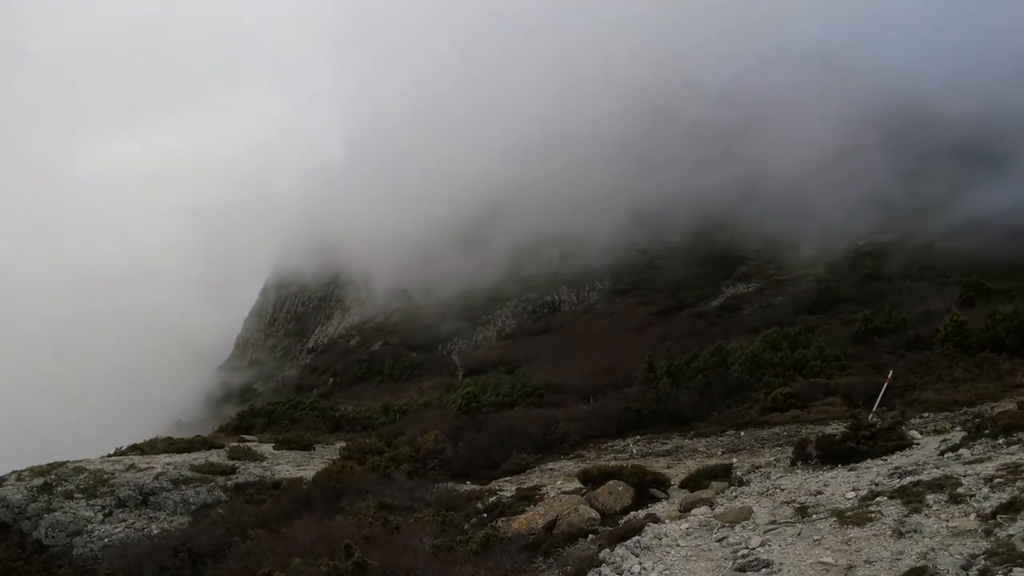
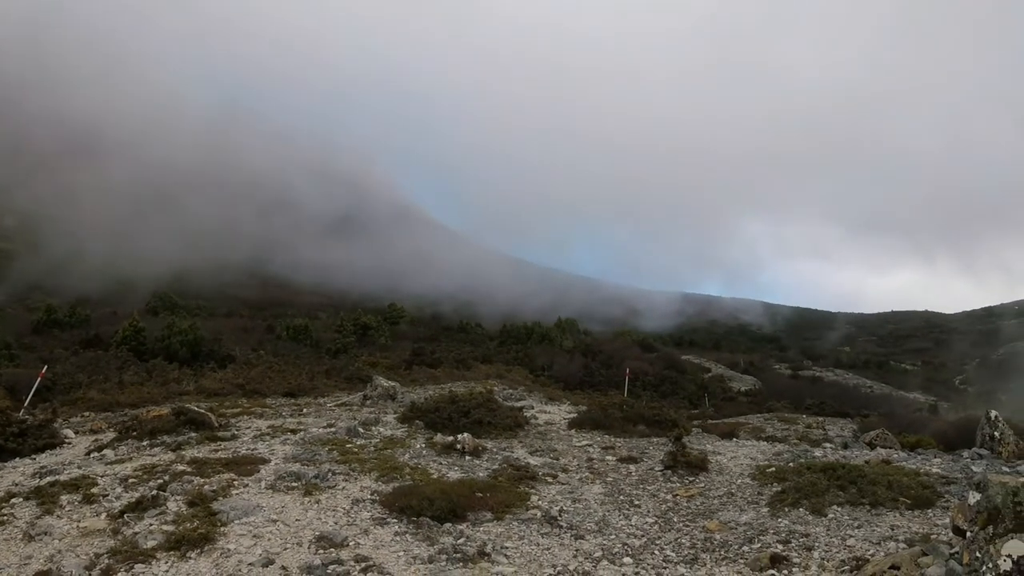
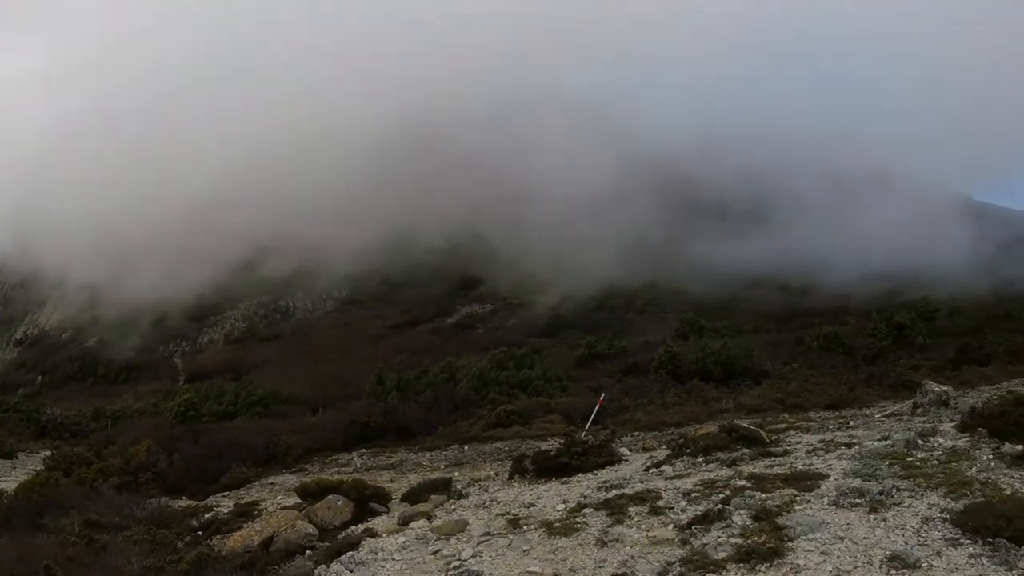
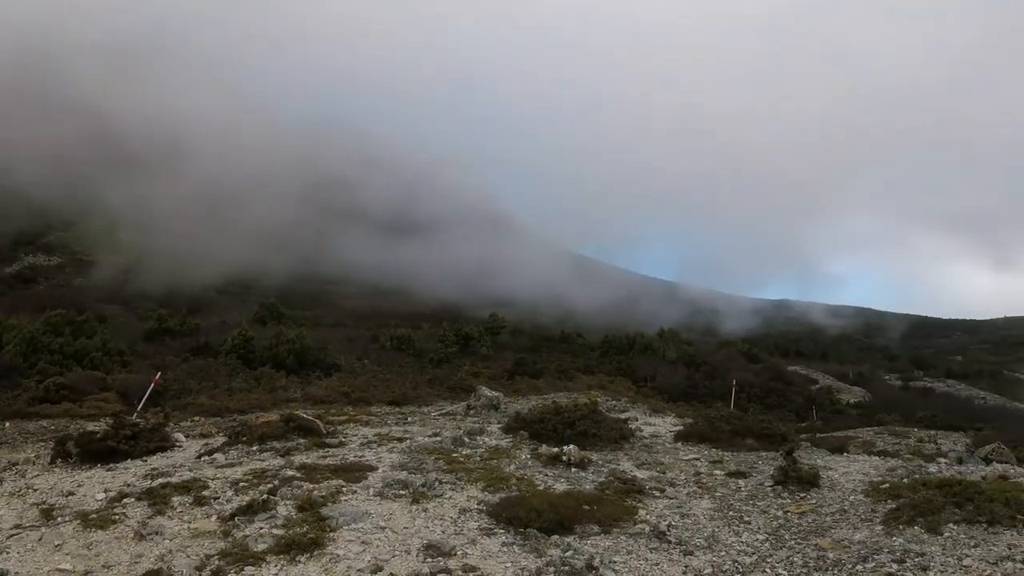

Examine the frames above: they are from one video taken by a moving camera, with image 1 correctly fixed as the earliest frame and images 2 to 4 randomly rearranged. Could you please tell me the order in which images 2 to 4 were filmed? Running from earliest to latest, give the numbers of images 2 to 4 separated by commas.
3, 4, 2
